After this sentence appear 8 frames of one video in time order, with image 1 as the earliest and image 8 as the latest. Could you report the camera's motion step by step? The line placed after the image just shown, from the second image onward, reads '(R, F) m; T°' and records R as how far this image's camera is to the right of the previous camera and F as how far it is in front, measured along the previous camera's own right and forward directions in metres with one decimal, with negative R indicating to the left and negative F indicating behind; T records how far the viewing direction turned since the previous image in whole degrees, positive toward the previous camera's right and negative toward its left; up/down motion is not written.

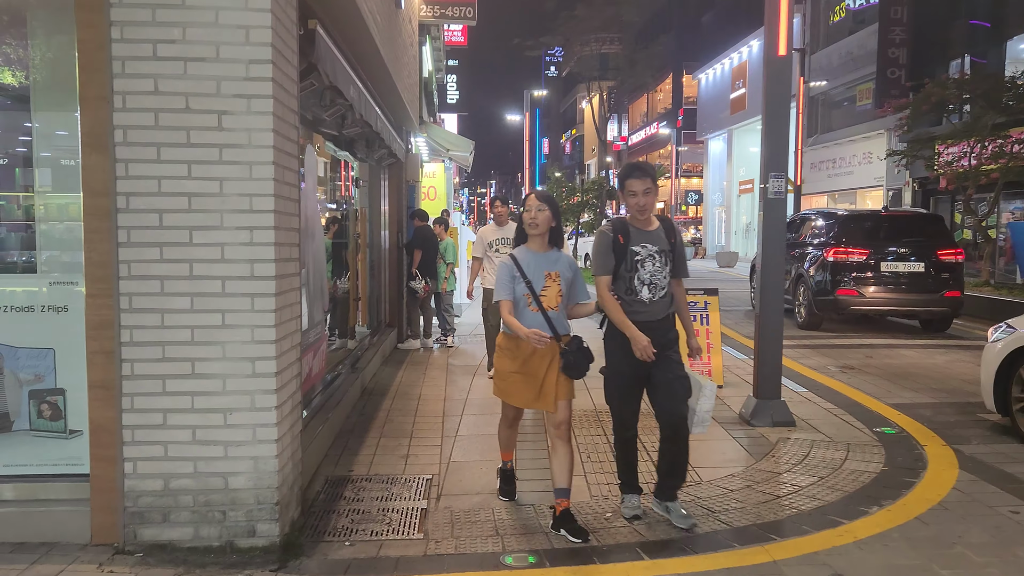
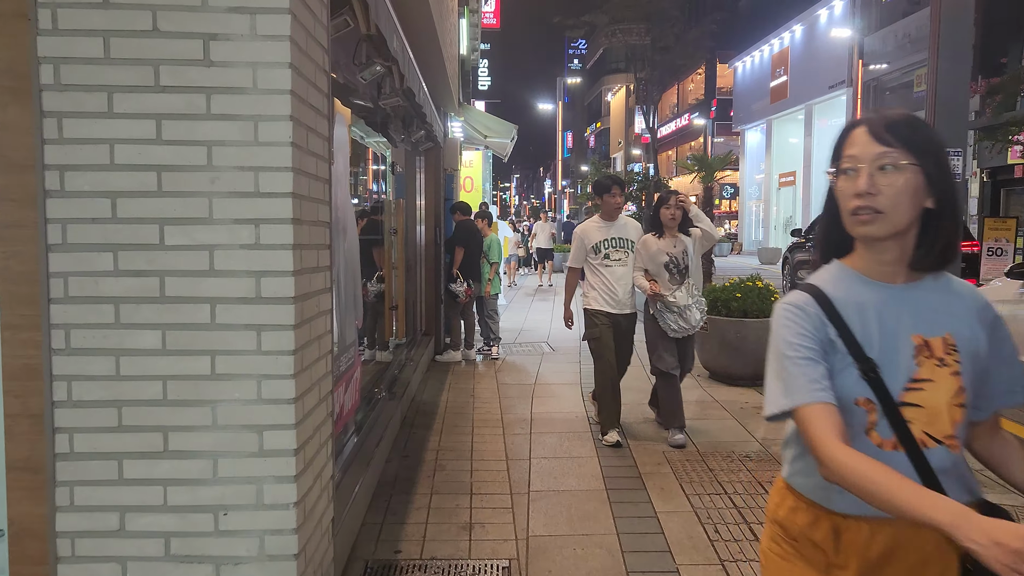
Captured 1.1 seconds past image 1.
(-0.3, +1.2) m; -1°
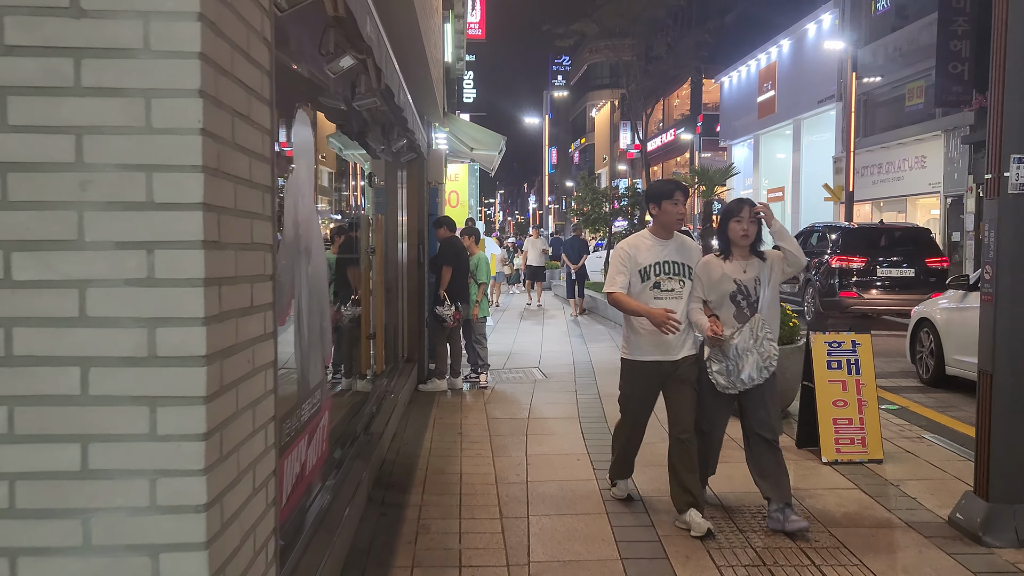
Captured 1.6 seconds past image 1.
(0.0, +0.7) m; +1°
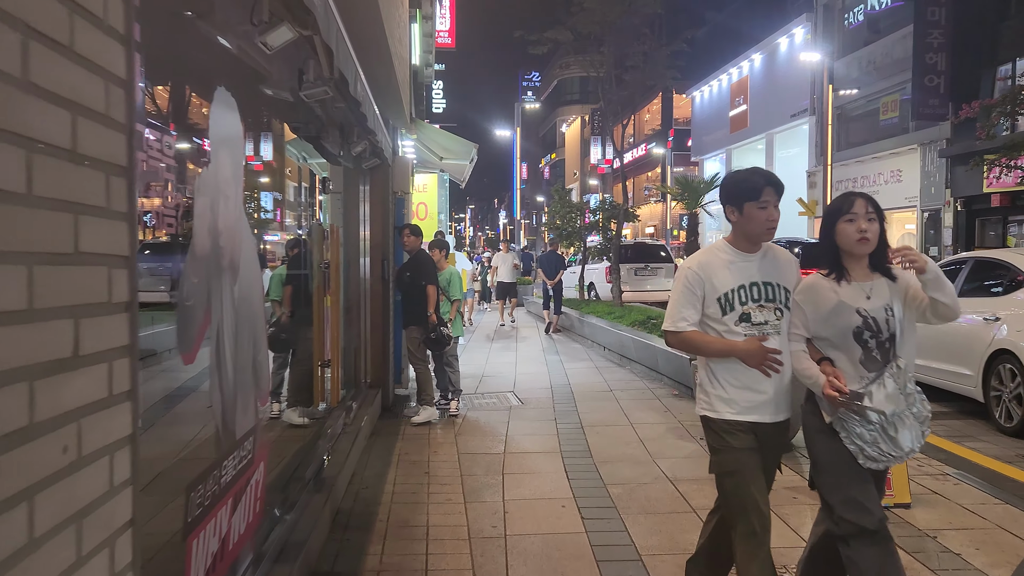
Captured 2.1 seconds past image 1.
(0.0, +0.7) m; +2°
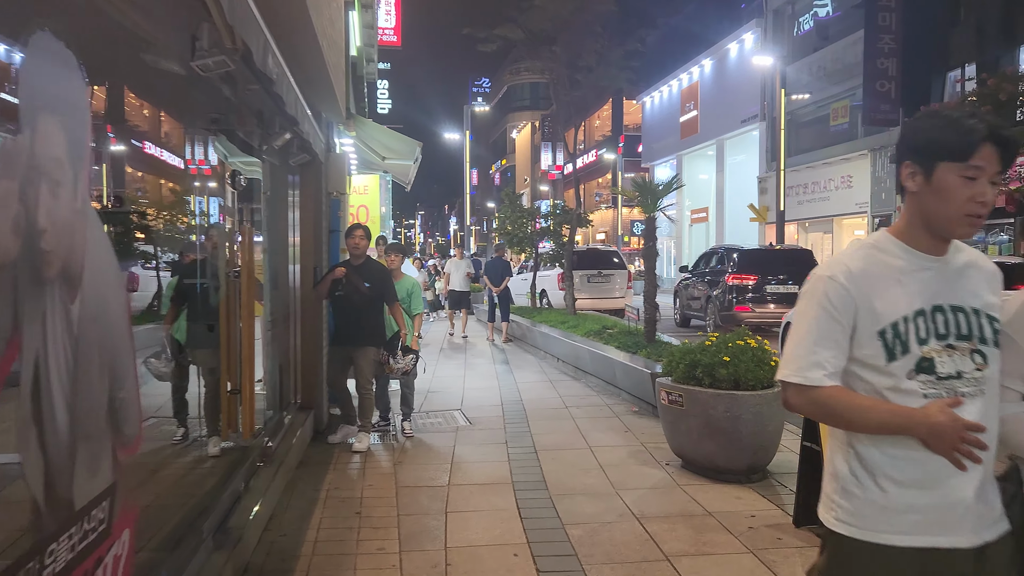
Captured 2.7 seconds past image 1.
(0.0, +0.6) m; +3°
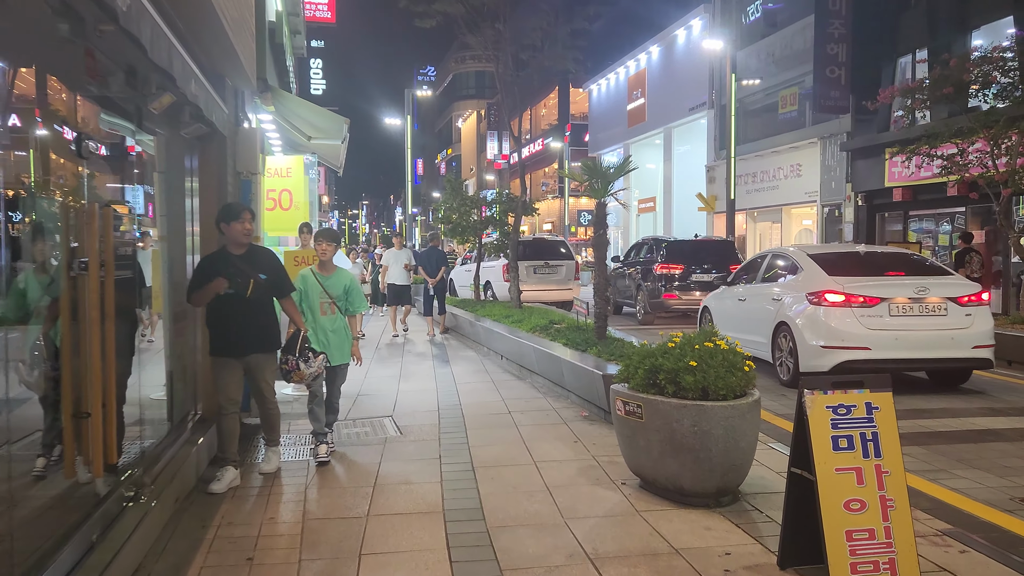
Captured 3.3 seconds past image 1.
(+0.1, +0.8) m; +4°
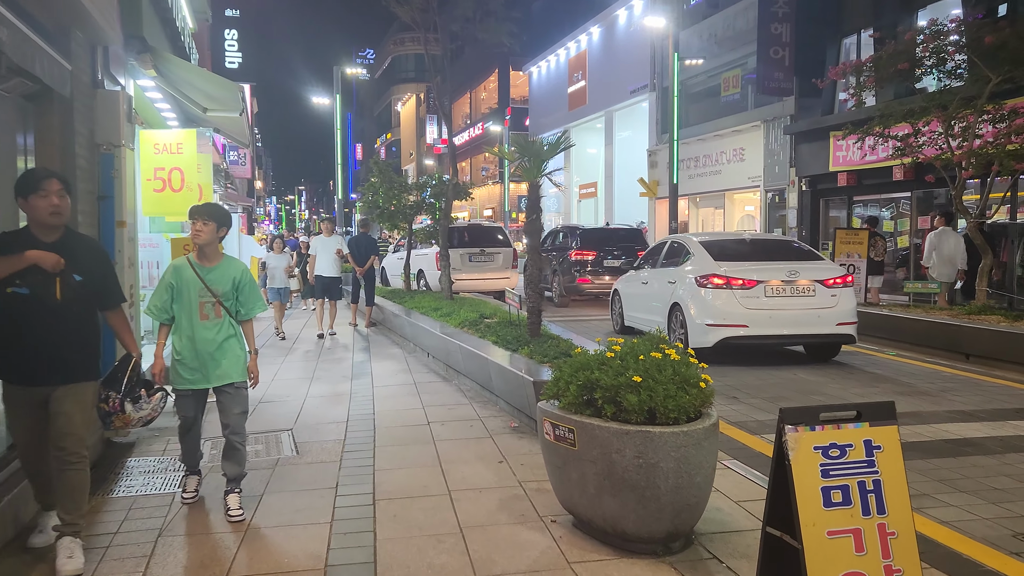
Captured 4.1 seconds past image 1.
(+0.2, +0.9) m; +4°
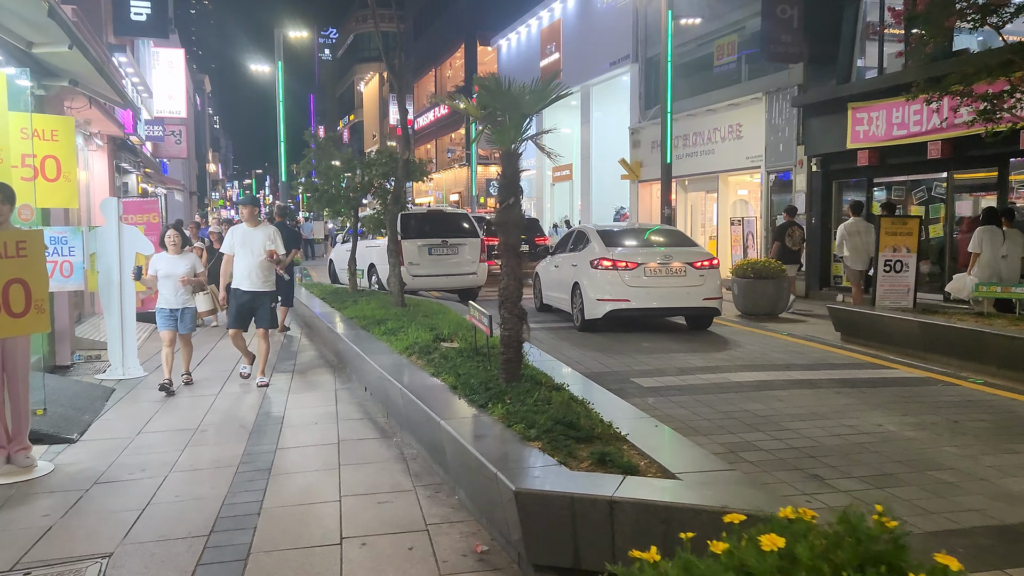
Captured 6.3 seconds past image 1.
(0.0, +2.4) m; +2°
